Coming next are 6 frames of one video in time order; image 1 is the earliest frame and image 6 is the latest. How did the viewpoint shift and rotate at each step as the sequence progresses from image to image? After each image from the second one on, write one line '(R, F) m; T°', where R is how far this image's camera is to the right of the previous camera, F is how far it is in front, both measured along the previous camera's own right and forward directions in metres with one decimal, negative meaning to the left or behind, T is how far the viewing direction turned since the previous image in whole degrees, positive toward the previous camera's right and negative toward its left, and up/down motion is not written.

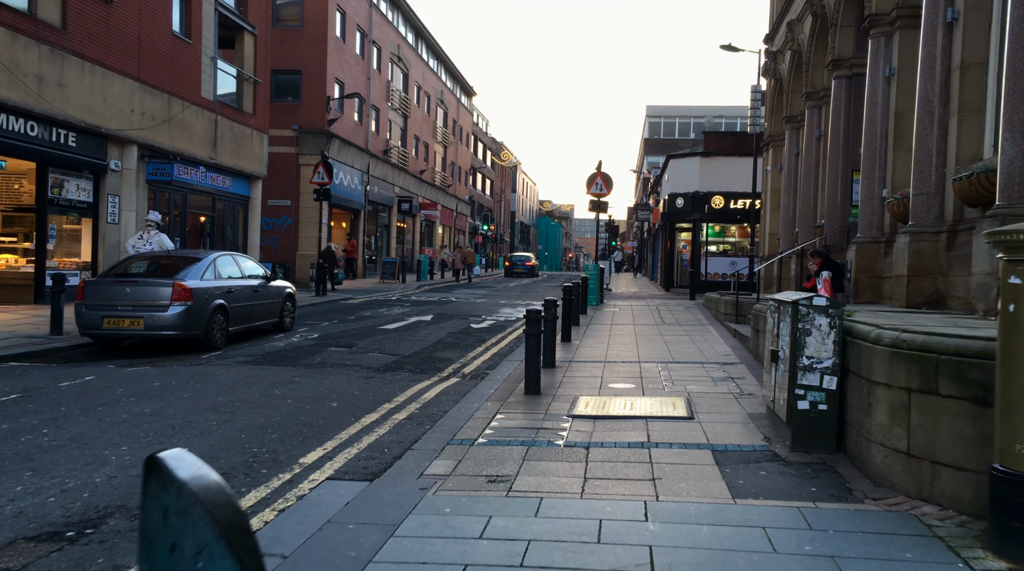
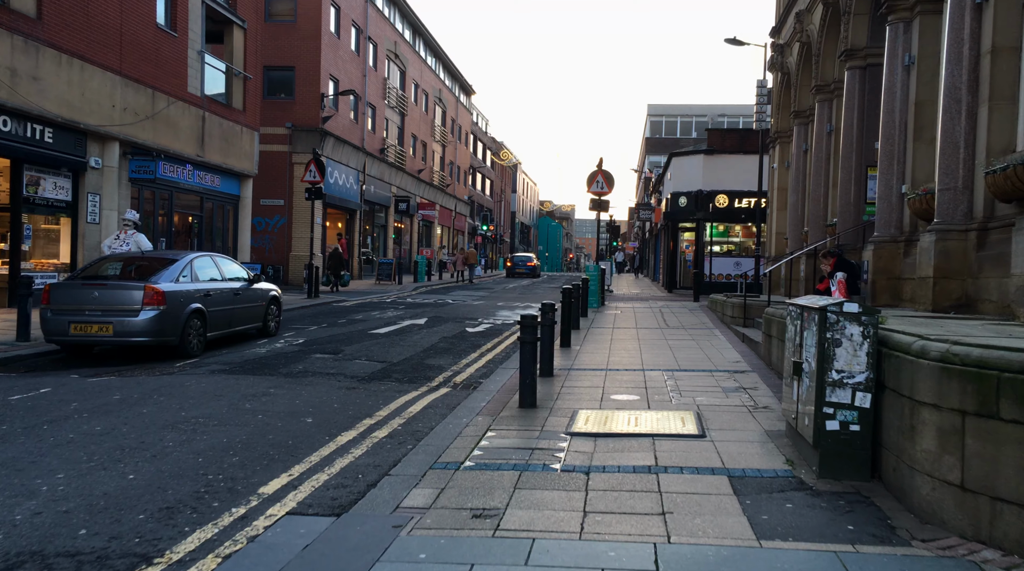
(+0.1, +0.8) m; 0°
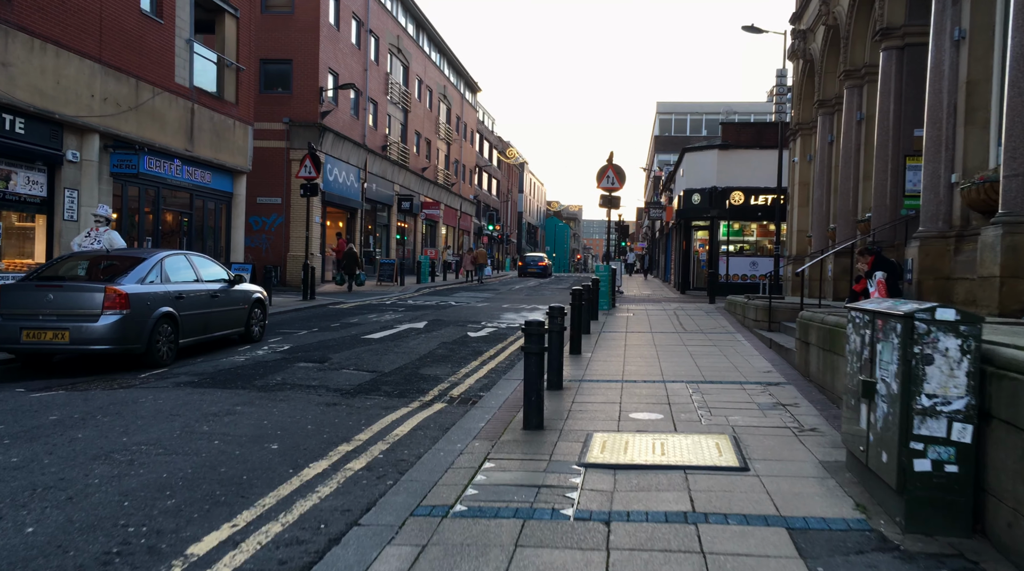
(0.0, +1.2) m; 0°
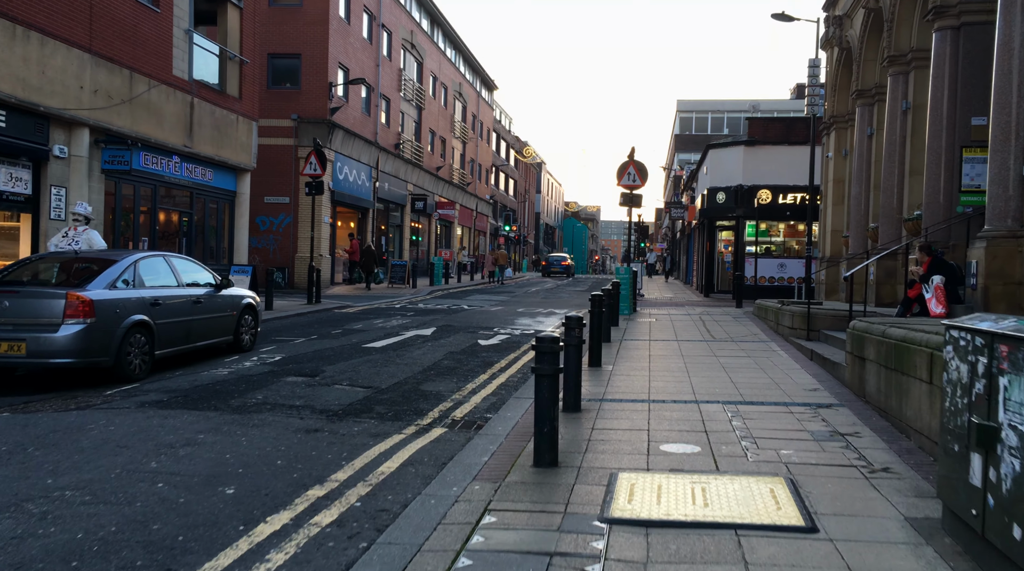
(+0.1, +1.2) m; -1°
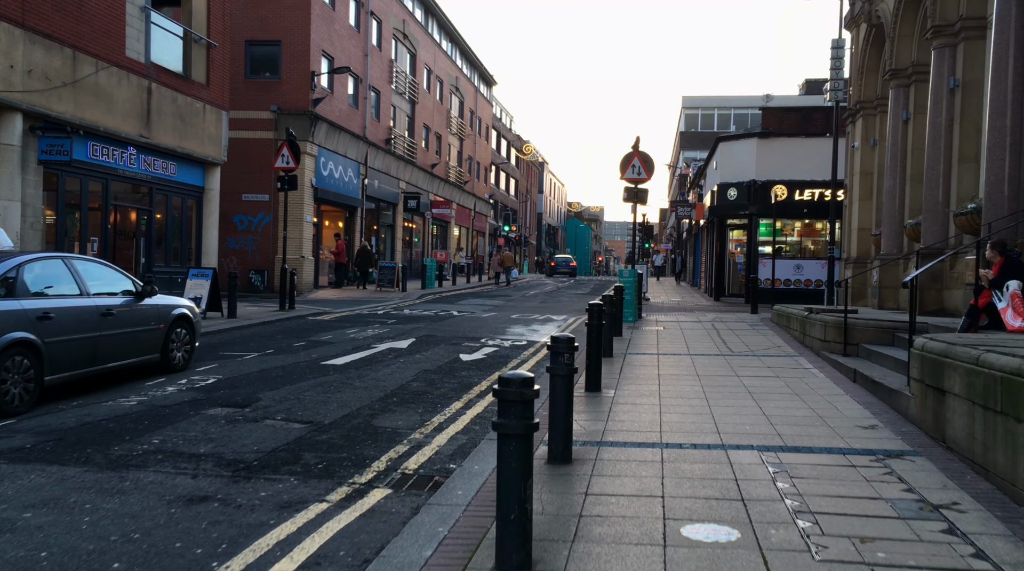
(+0.2, +2.0) m; 0°
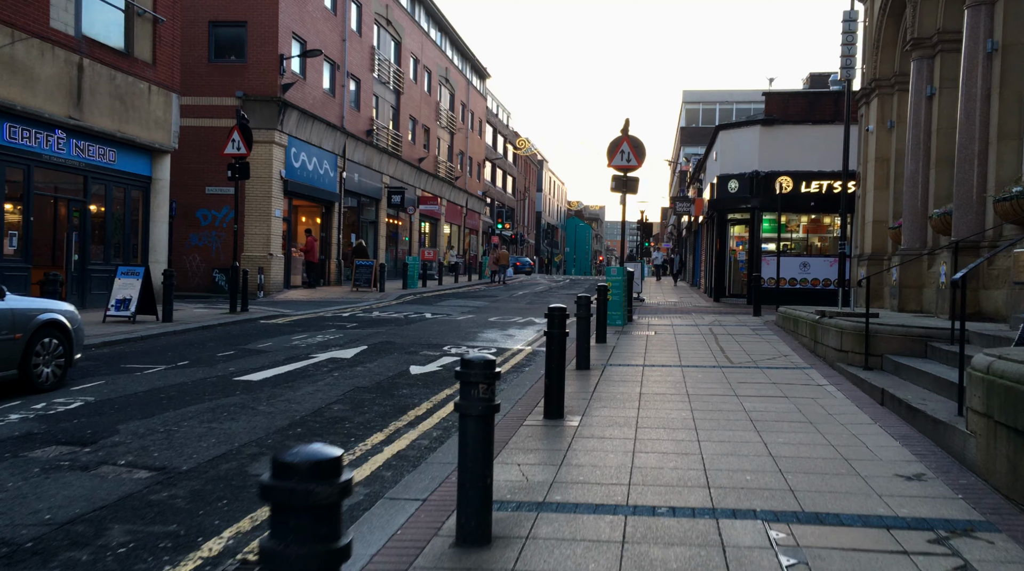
(+0.5, +1.9) m; 0°
